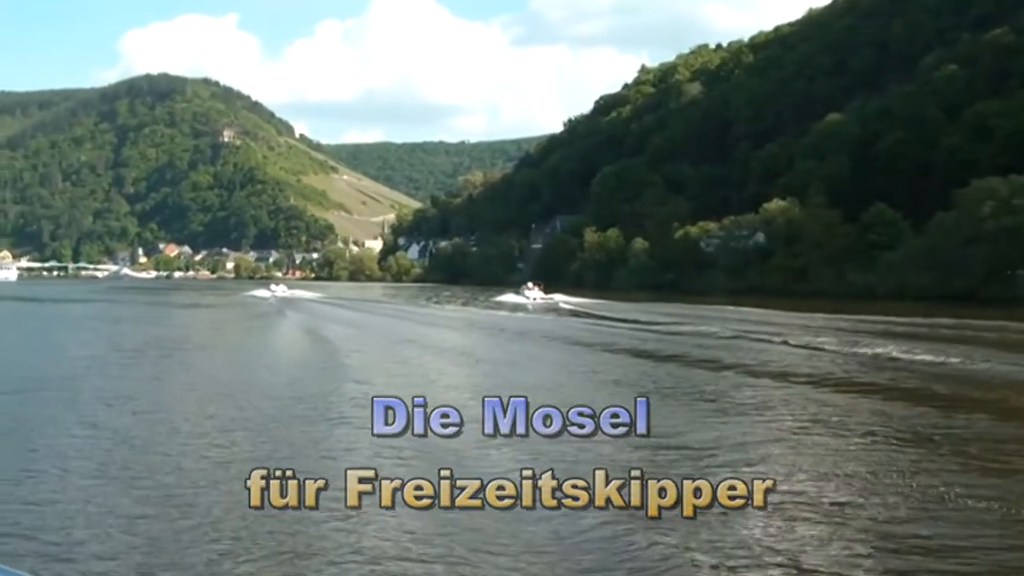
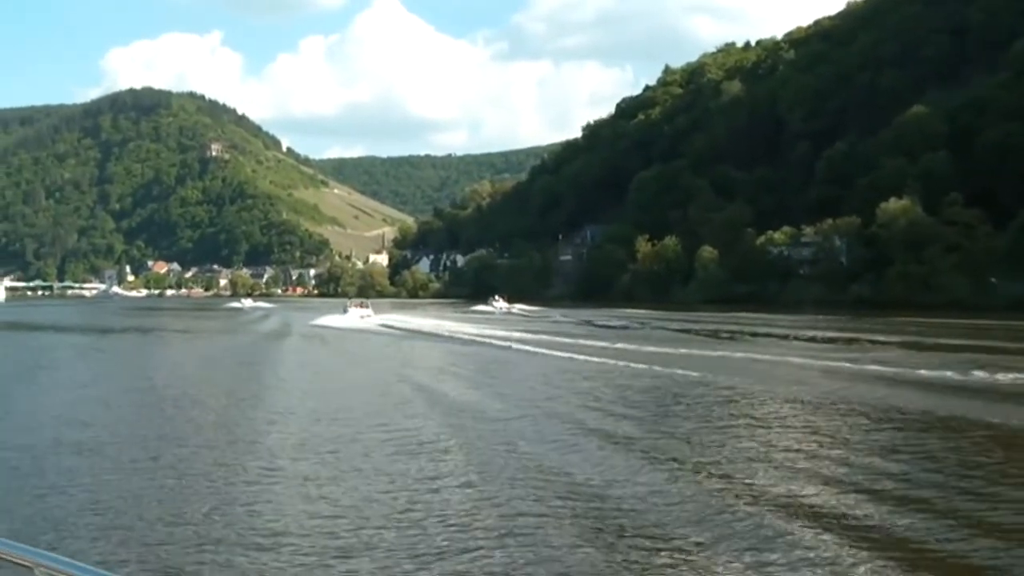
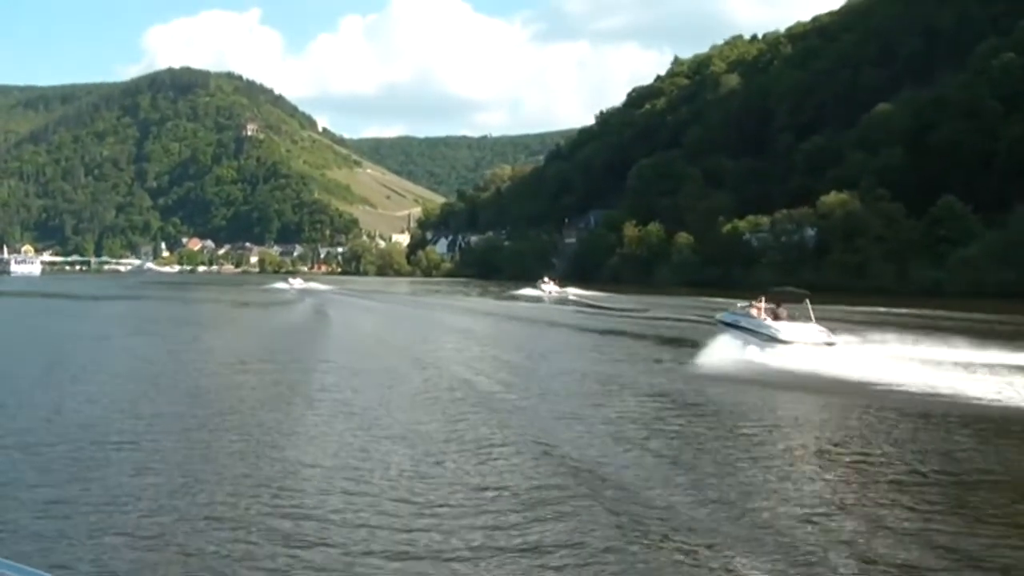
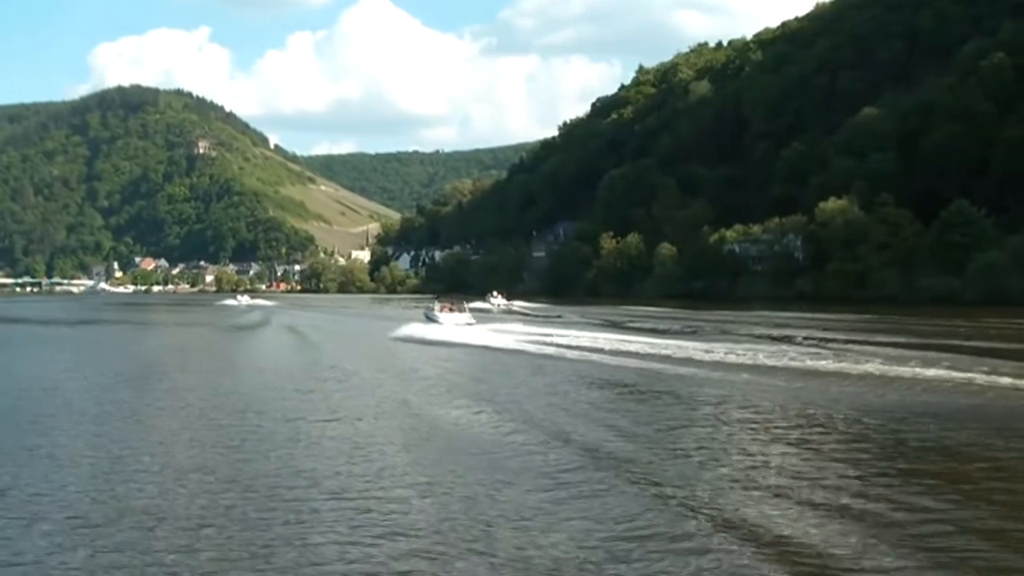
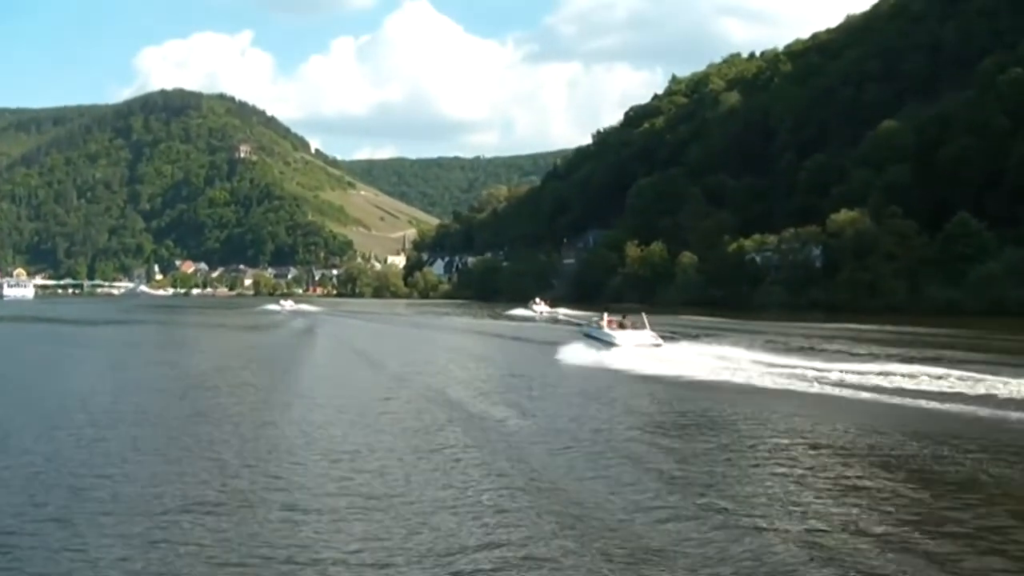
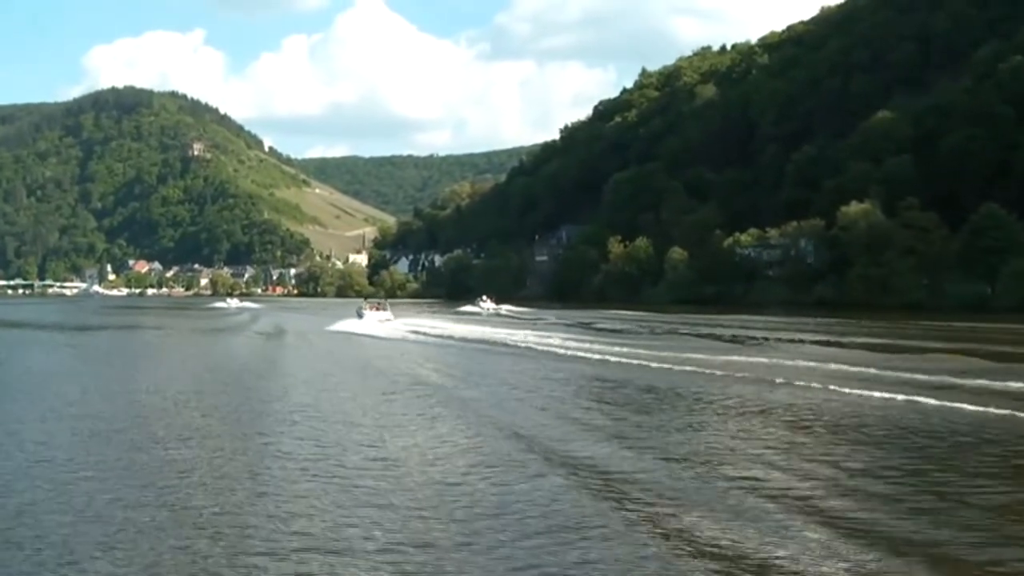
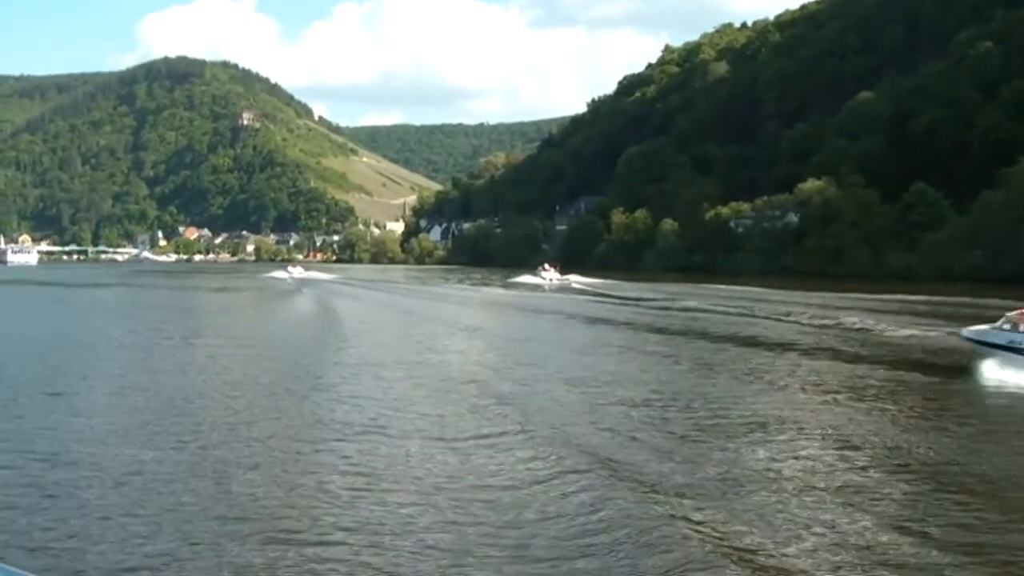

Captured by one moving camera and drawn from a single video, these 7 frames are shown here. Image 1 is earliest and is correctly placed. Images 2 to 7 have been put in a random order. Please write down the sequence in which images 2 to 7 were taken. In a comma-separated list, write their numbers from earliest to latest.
7, 3, 5, 4, 6, 2
